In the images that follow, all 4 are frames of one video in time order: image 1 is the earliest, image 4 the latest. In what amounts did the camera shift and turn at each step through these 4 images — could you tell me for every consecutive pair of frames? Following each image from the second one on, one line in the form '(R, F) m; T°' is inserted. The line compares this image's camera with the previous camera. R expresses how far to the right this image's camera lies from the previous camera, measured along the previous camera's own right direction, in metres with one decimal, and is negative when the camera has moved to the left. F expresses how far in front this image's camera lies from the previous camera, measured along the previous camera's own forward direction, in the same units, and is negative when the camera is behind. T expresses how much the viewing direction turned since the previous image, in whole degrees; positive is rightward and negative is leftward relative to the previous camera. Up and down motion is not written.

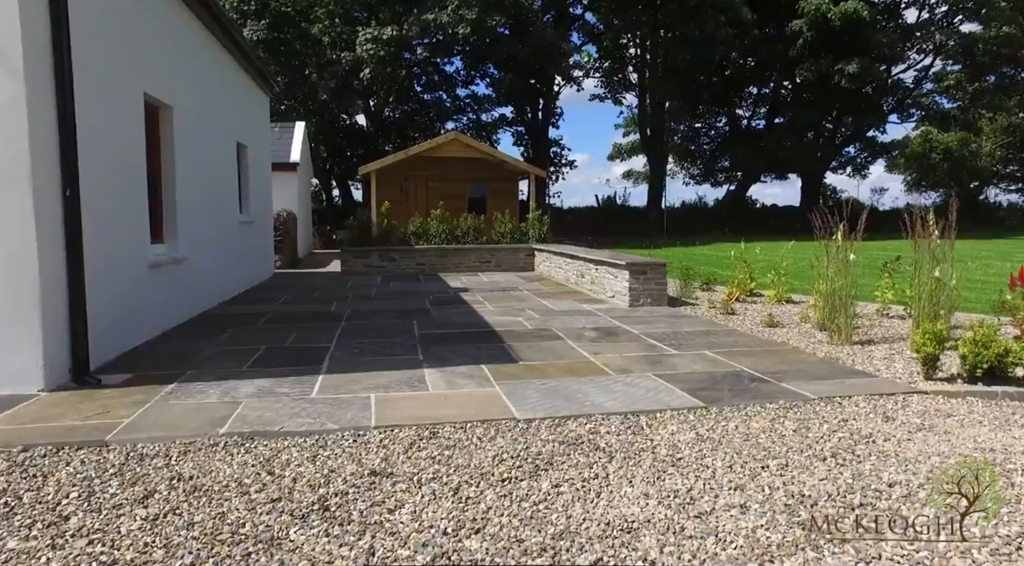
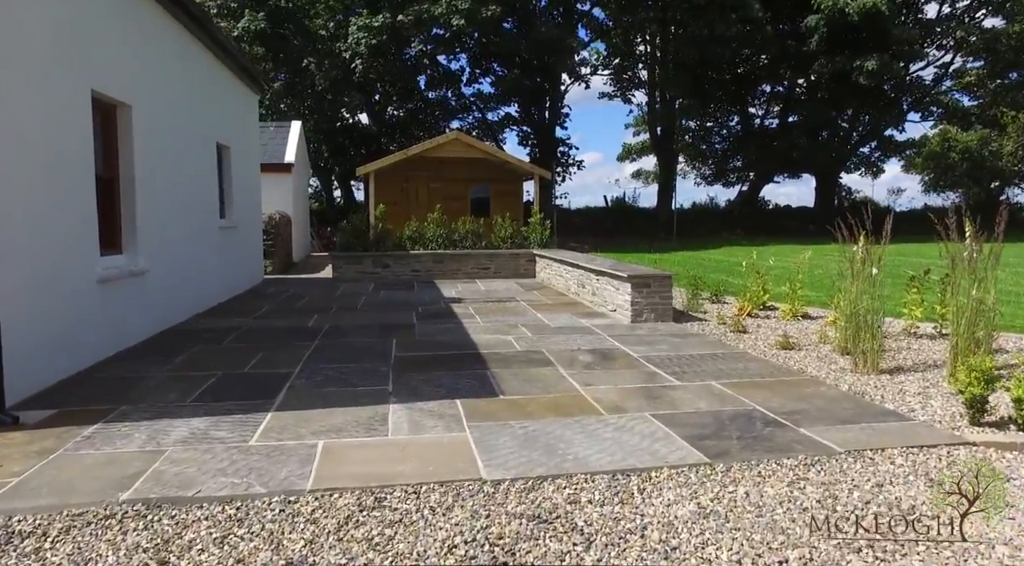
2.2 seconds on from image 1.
(+0.2, +0.6) m; -1°
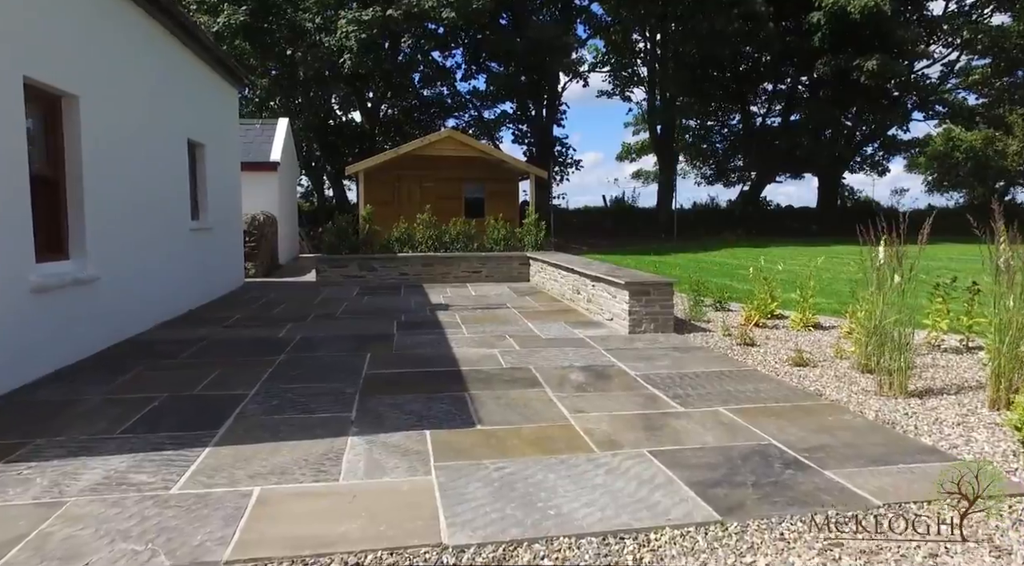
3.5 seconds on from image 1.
(+0.1, +0.6) m; 0°
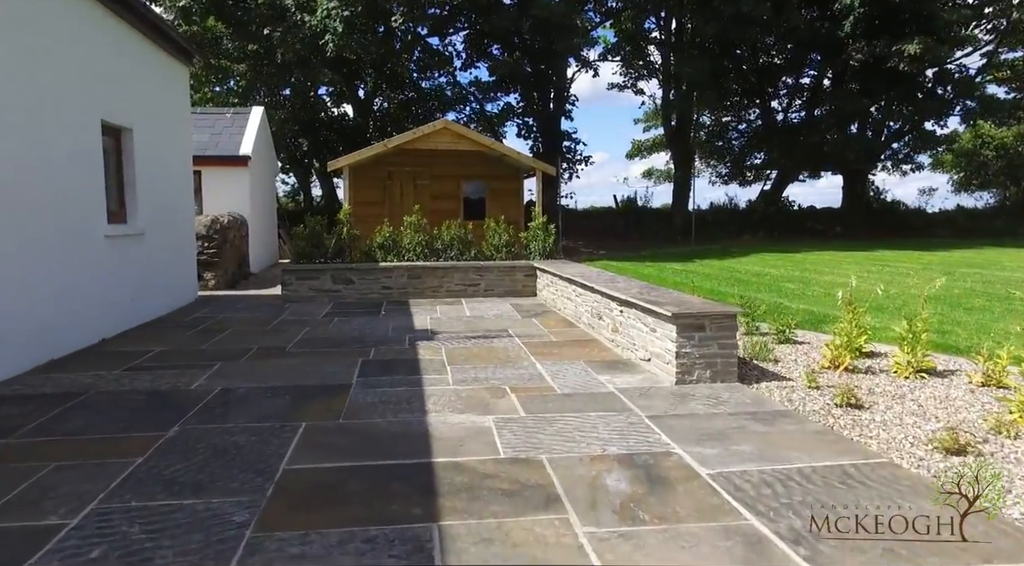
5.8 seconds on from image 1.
(0.0, +1.8) m; 0°
